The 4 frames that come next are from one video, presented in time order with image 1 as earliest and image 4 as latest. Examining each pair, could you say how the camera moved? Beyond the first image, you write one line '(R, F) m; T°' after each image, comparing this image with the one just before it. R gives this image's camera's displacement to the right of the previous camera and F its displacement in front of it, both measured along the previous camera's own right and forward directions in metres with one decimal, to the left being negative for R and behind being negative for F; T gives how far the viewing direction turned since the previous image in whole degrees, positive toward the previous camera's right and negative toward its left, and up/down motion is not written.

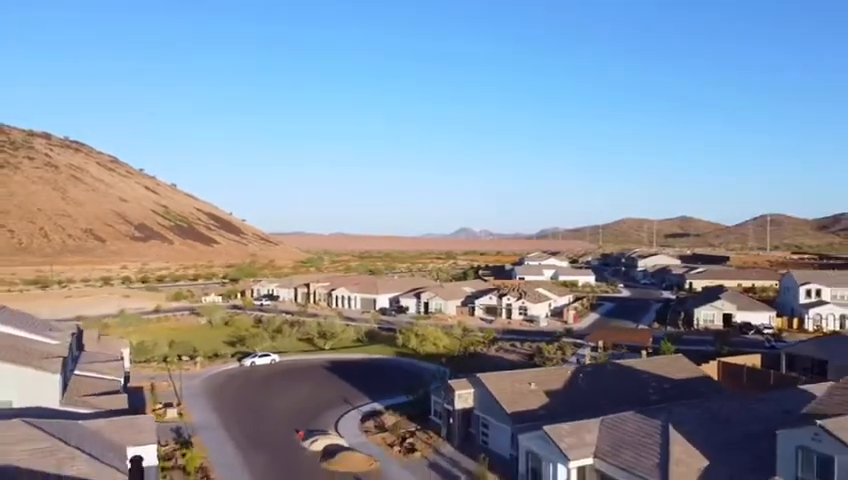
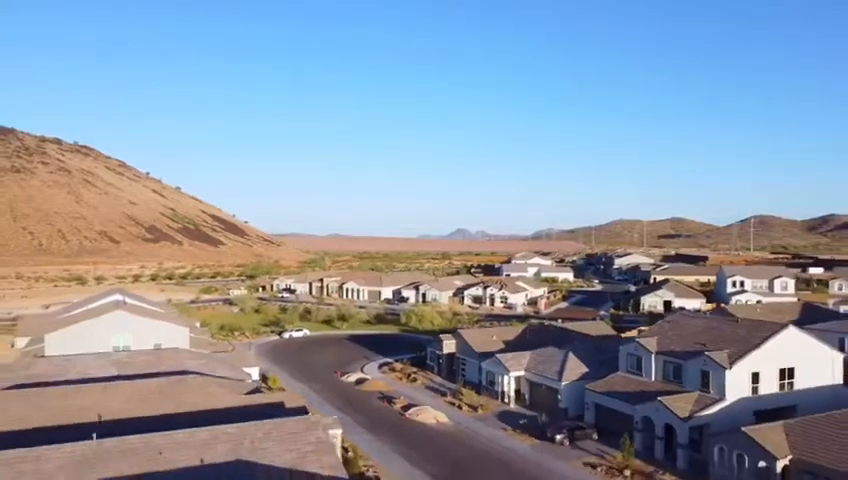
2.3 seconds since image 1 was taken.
(-0.1, -12.8) m; 0°
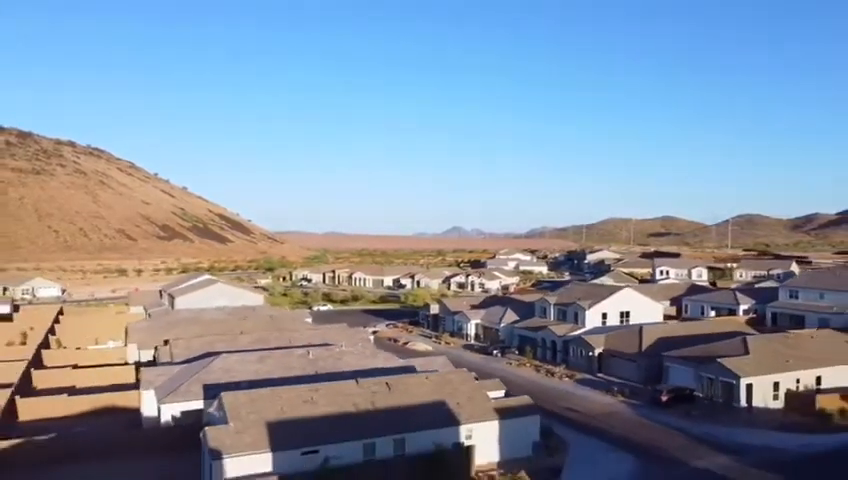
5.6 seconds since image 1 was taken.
(+0.2, -18.7) m; 0°
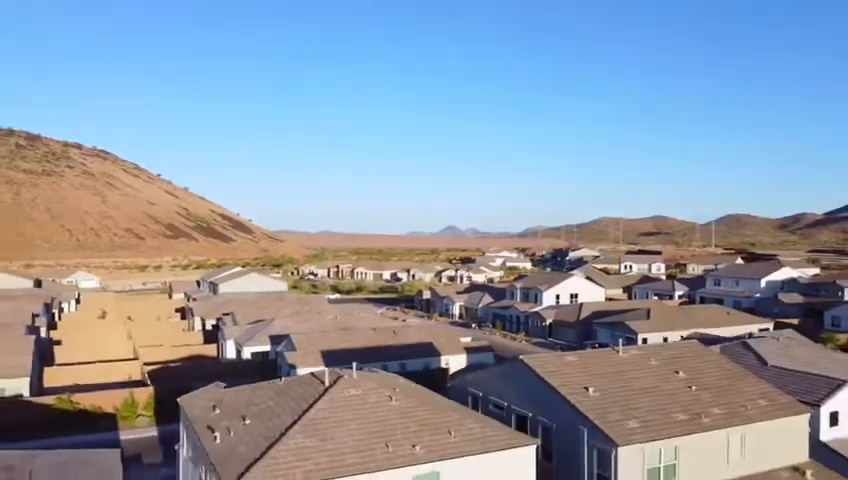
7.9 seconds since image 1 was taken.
(+0.1, -12.6) m; 0°
